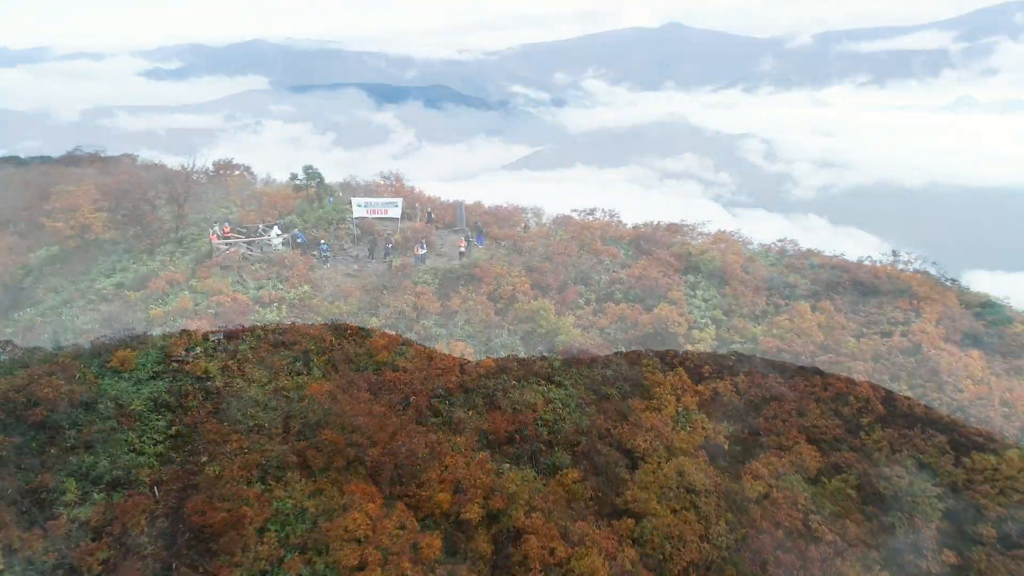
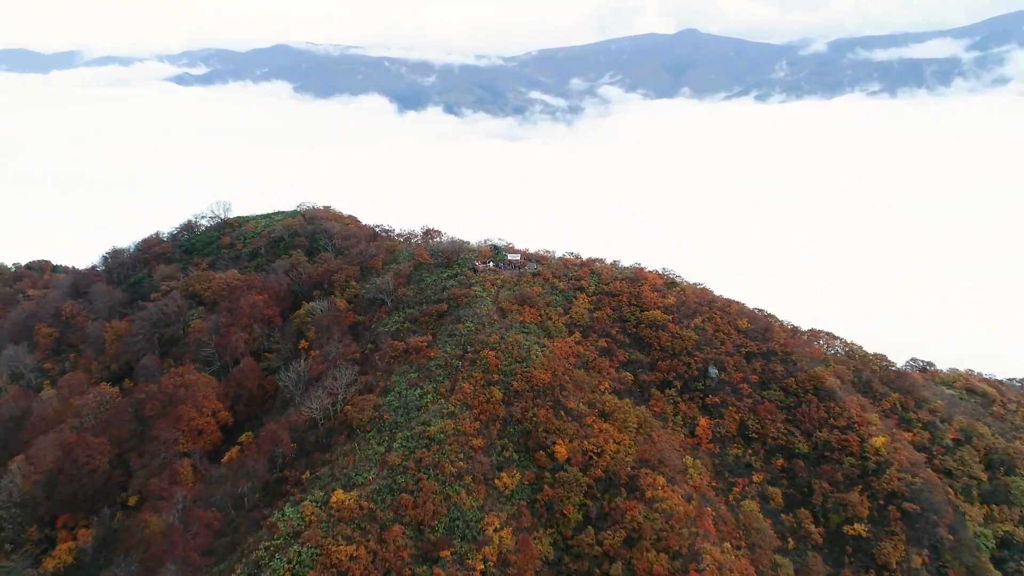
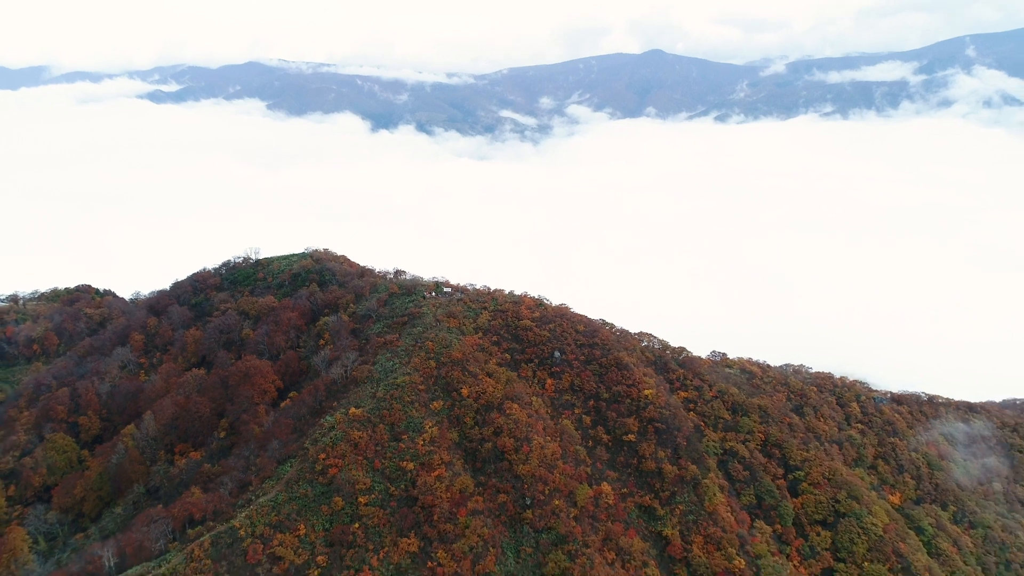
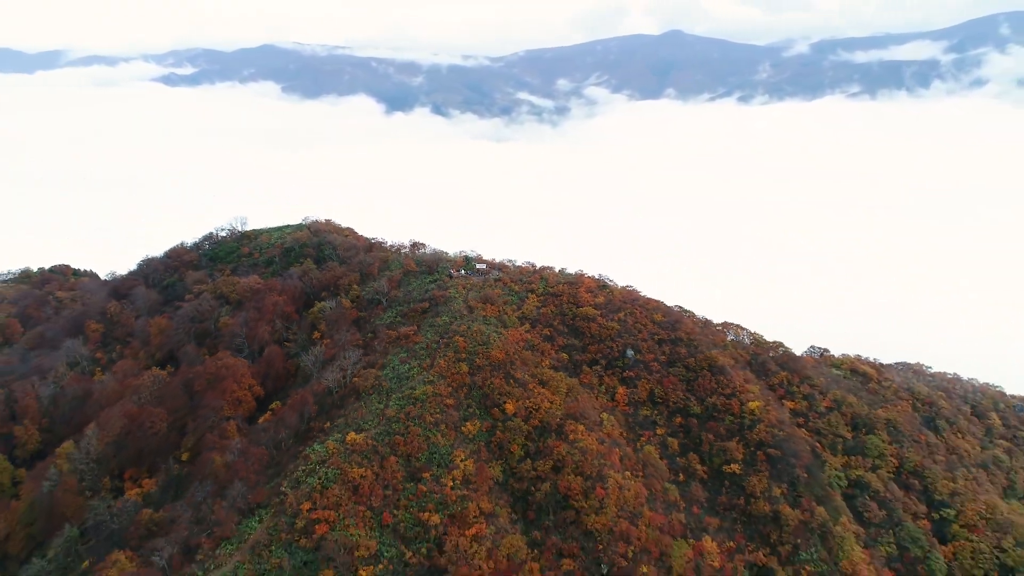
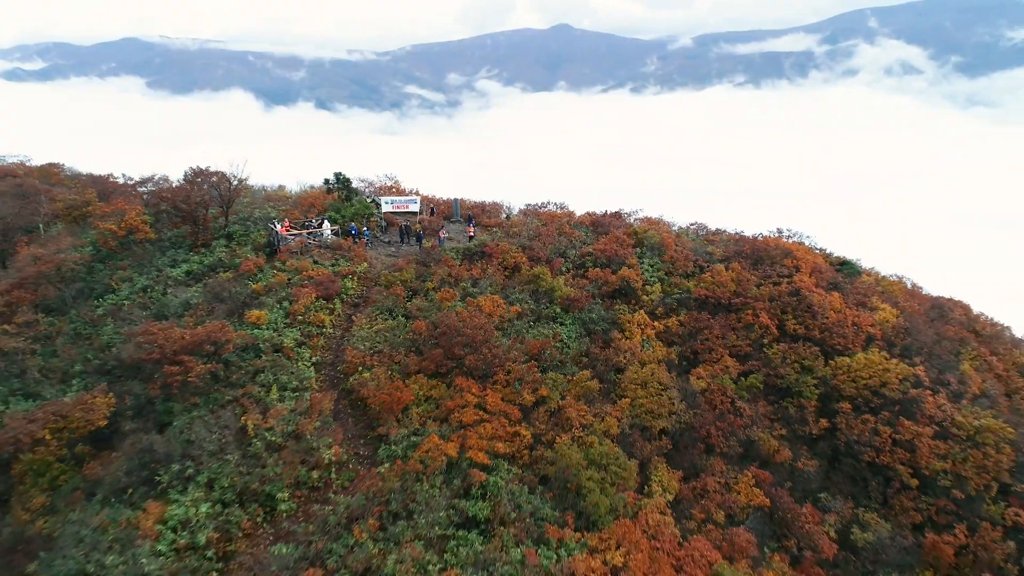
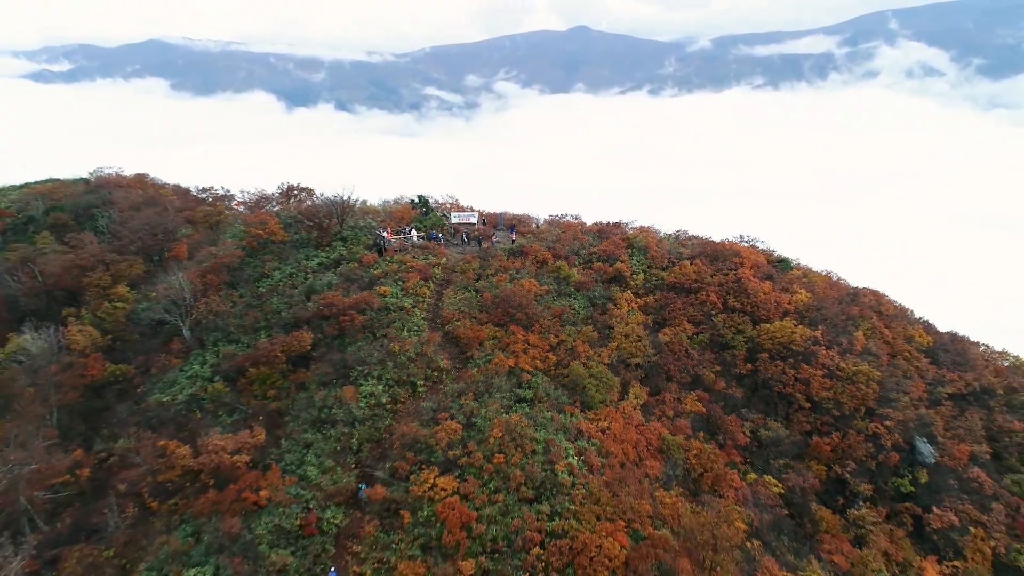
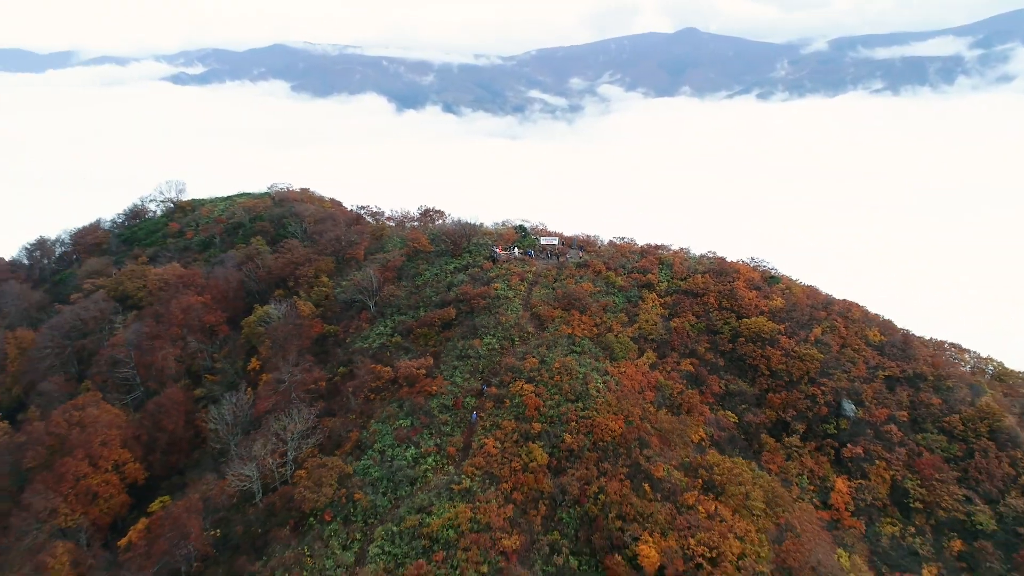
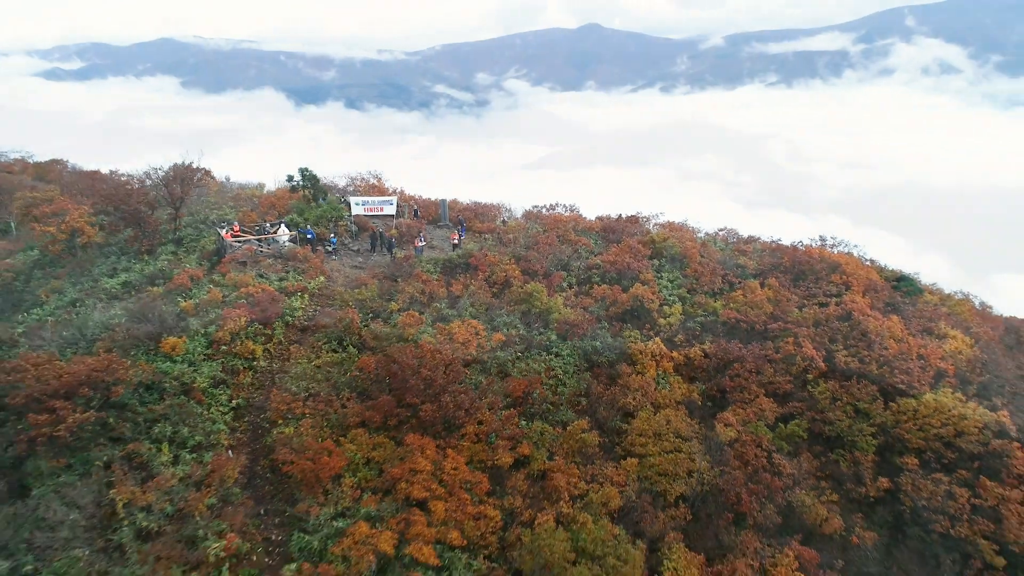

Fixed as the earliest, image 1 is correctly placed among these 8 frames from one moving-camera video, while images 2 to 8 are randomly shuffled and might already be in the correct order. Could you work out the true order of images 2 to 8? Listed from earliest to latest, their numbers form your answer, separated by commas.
8, 5, 6, 7, 2, 4, 3
